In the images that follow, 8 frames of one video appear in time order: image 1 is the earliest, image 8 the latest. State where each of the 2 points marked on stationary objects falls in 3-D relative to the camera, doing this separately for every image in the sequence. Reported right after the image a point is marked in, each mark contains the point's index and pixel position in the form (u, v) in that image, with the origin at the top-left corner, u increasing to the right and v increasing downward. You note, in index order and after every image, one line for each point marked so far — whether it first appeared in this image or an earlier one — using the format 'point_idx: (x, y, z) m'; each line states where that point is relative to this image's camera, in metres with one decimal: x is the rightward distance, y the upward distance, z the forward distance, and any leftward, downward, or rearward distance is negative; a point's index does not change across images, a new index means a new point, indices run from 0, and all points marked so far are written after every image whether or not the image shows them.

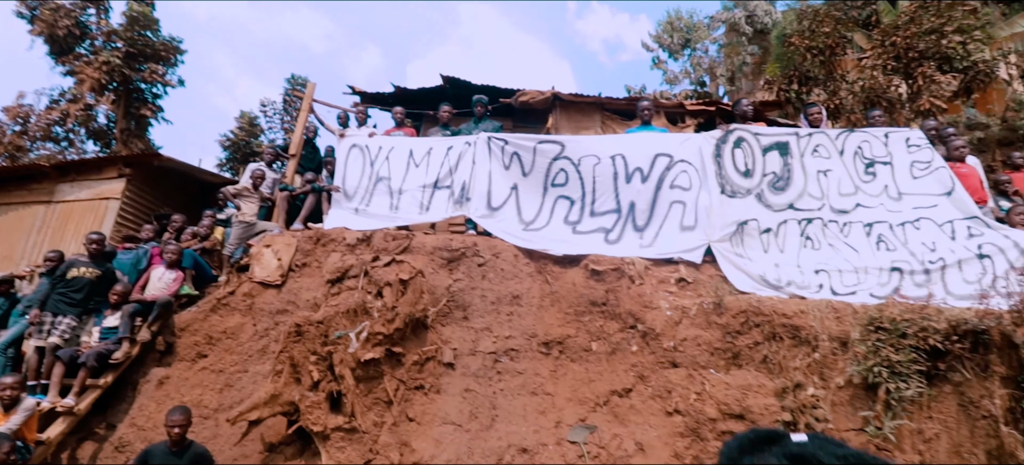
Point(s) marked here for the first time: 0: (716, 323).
0: (+1.8, -0.8, +5.0) m
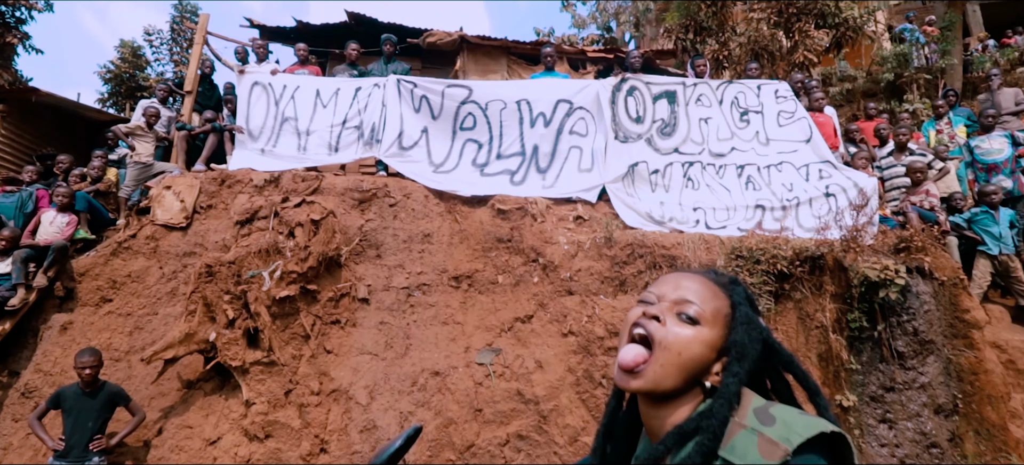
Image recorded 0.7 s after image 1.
0: (+1.0, -0.2, +5.7) m
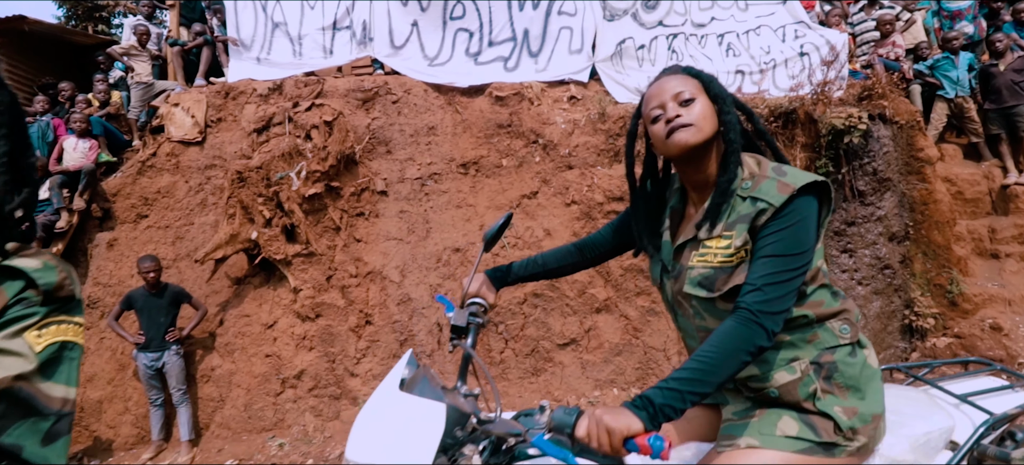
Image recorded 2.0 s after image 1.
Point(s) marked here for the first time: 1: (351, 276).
0: (+1.0, +1.1, +6.3) m
1: (-1.7, -0.4, +6.1) m
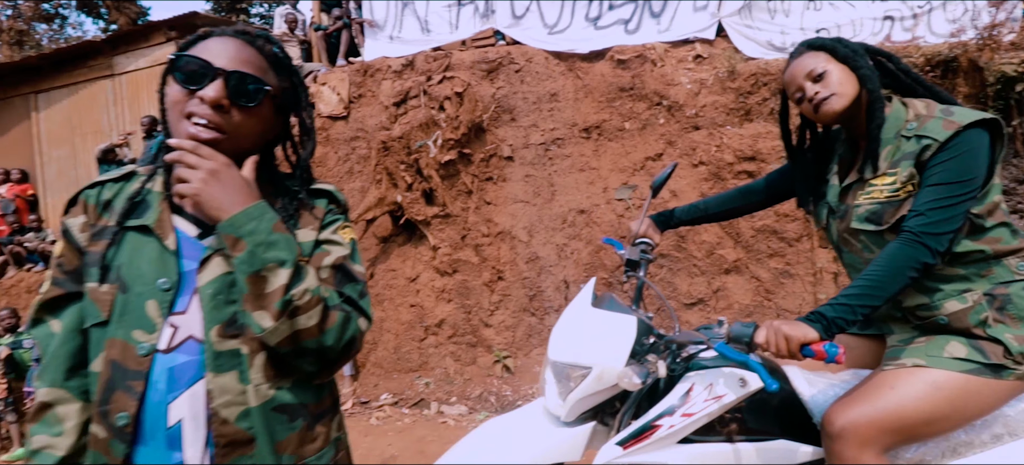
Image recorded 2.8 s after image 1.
0: (+2.3, +1.5, +6.2) m
1: (-0.3, 0.0, +6.5) m
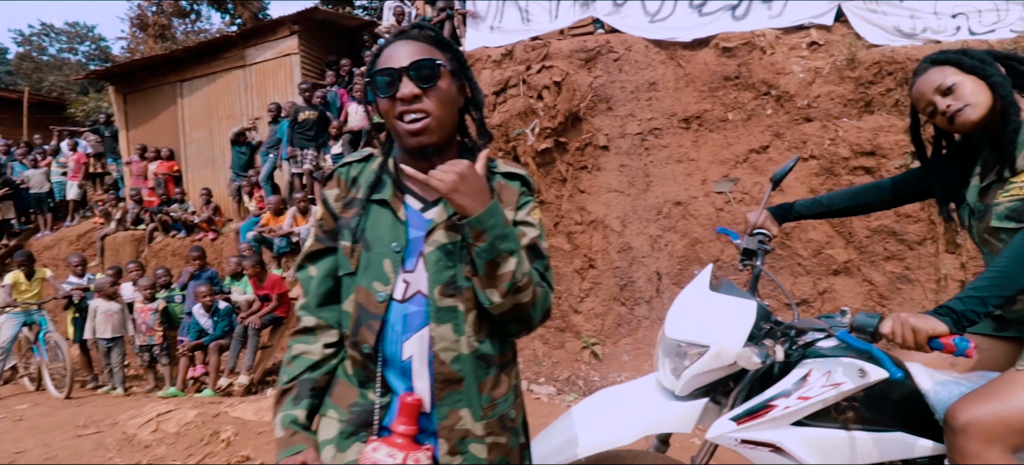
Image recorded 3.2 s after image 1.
0: (+3.4, +1.6, +5.9) m
1: (+0.7, +0.1, +6.6) m
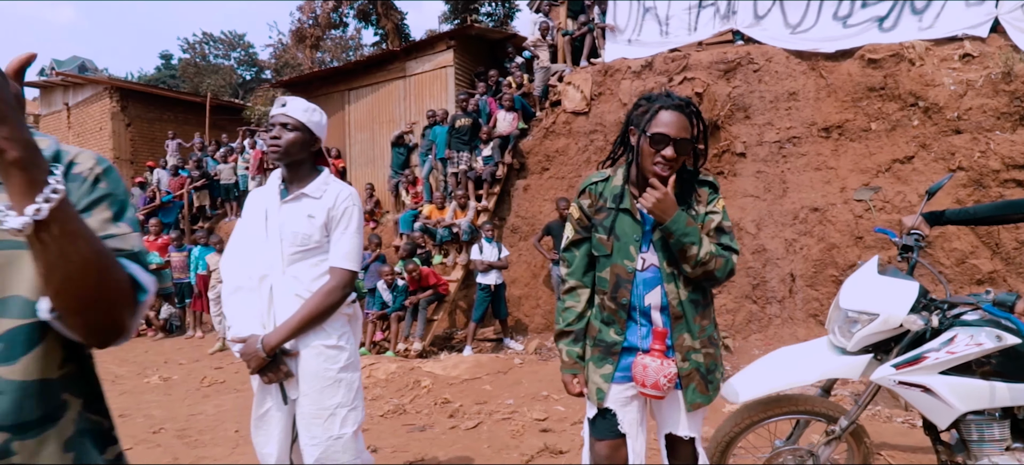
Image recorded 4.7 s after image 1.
0: (+5.0, +1.5, +5.9) m
1: (+2.4, +0.1, +7.1) m
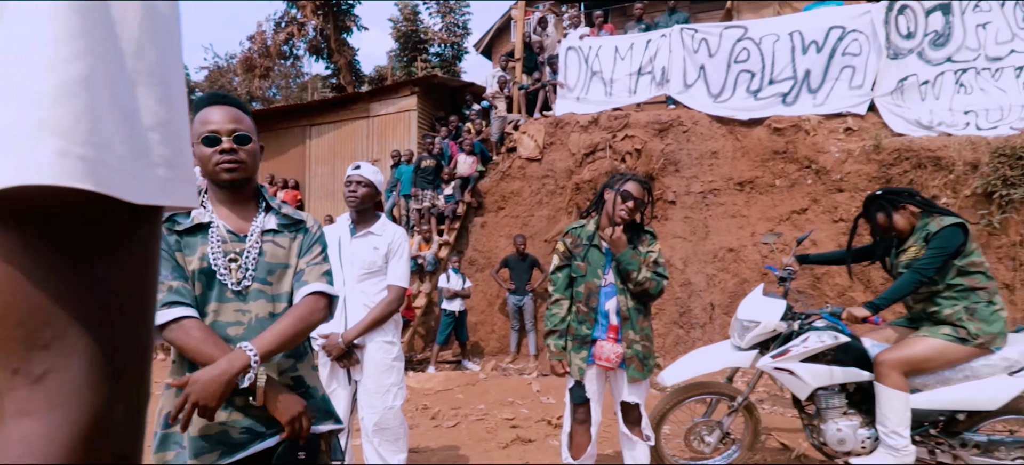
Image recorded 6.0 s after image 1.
0: (+4.6, +0.9, +7.4) m
1: (+1.9, -0.4, +8.2) m
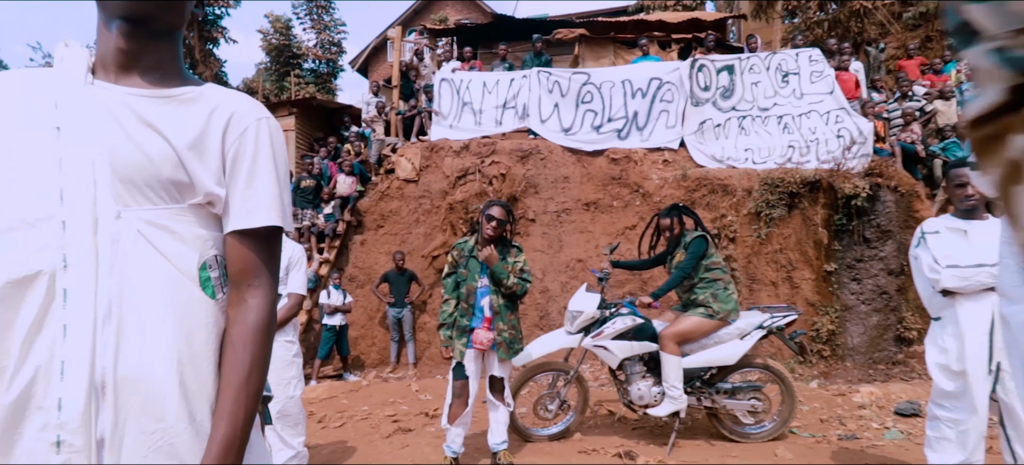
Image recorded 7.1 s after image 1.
0: (+2.8, +0.8, +9.0) m
1: (0.0, -0.6, +9.2) m
